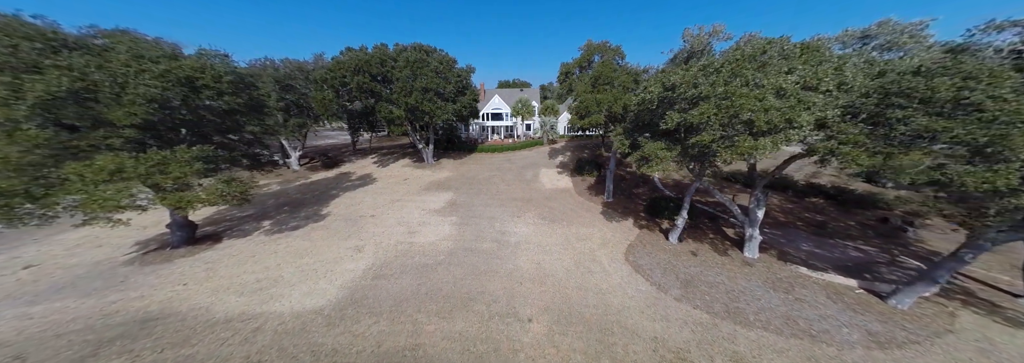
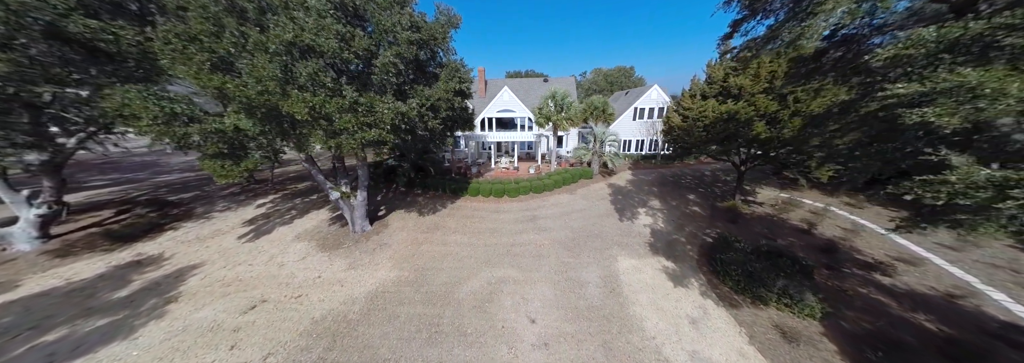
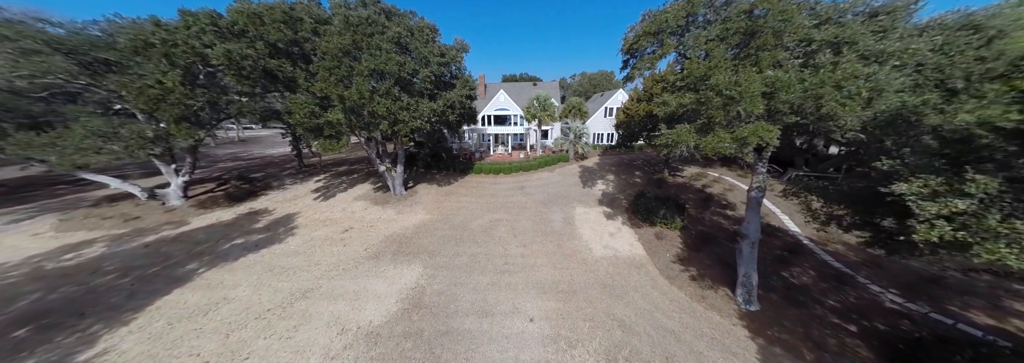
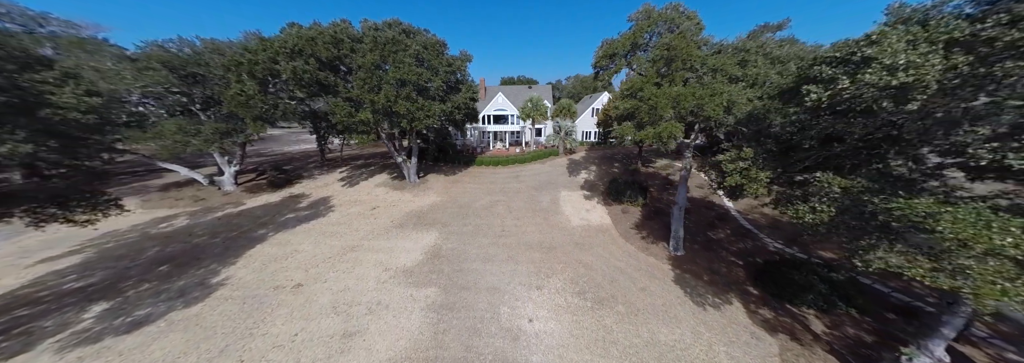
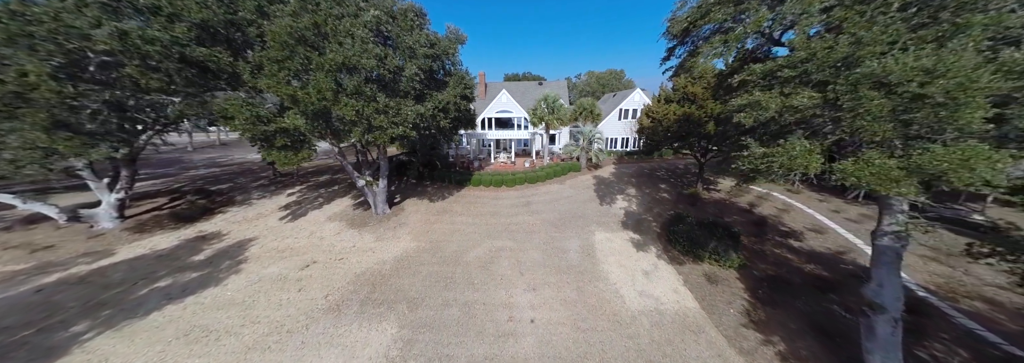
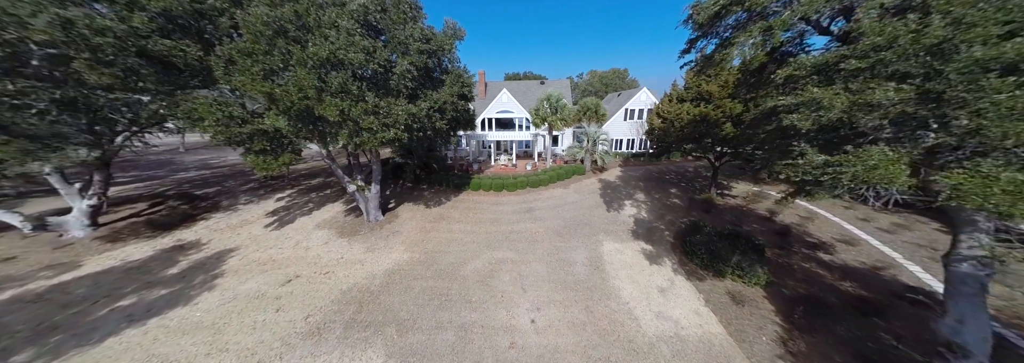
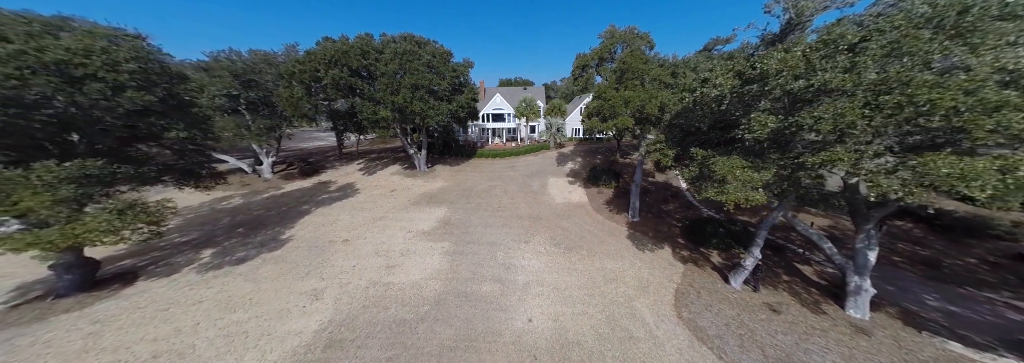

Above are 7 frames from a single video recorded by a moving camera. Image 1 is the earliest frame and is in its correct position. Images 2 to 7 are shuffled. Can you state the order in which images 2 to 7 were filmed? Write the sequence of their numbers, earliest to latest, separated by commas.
7, 4, 3, 5, 6, 2
